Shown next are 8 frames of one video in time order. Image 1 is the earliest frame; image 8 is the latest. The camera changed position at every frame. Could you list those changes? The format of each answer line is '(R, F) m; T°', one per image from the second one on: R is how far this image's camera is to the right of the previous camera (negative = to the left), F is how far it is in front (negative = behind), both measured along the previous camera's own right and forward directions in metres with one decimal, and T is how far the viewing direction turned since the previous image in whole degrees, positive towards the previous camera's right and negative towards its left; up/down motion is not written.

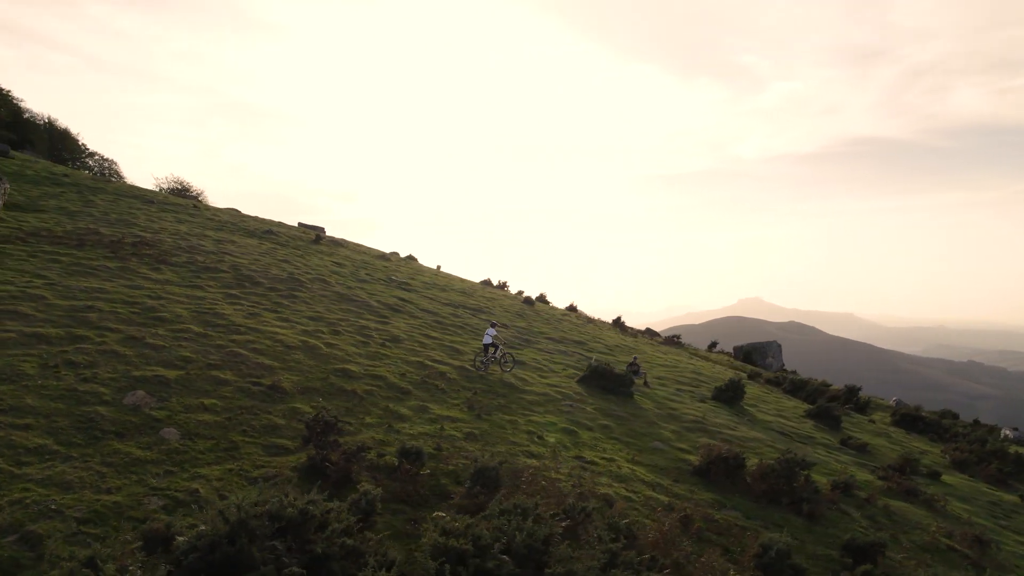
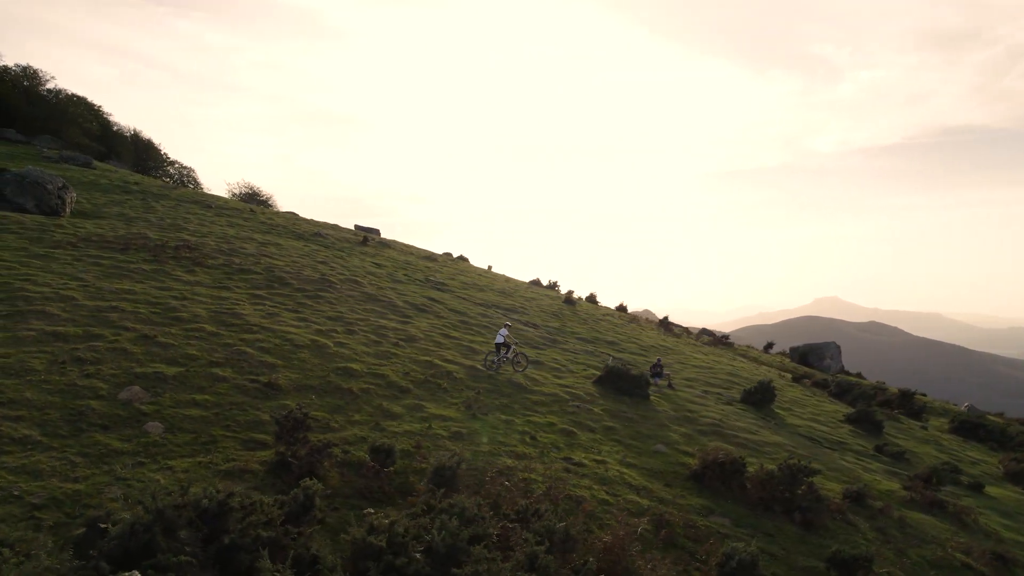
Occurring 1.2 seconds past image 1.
(+1.8, +0.1) m; -6°
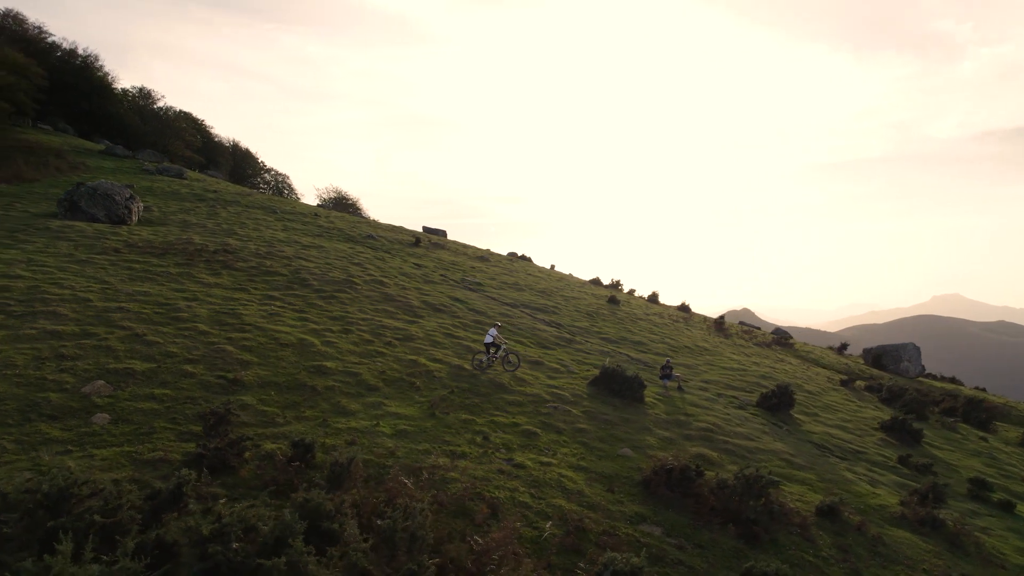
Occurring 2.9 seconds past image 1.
(+3.3, +0.2) m; -8°
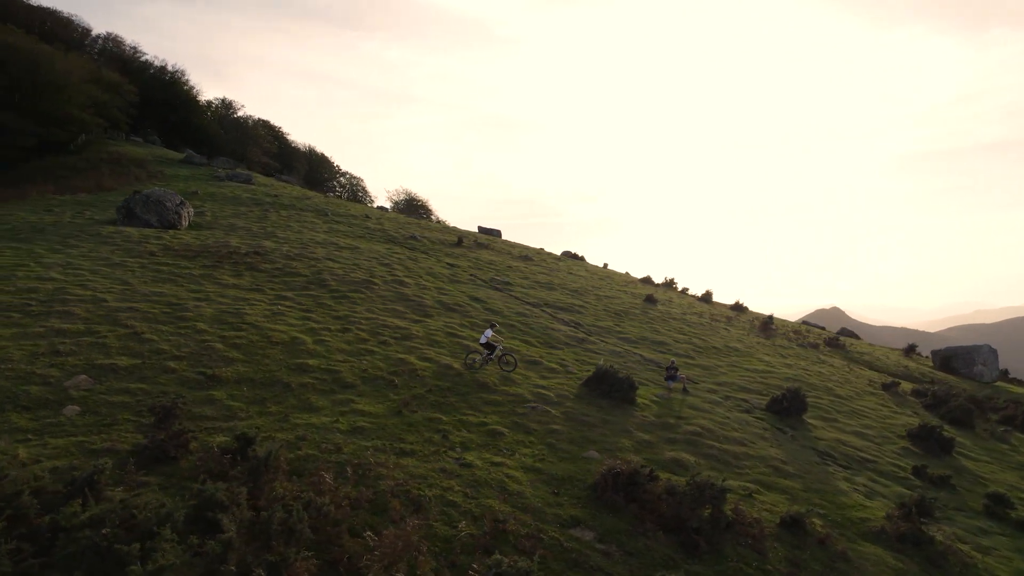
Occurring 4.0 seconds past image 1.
(+2.8, +0.2) m; -7°
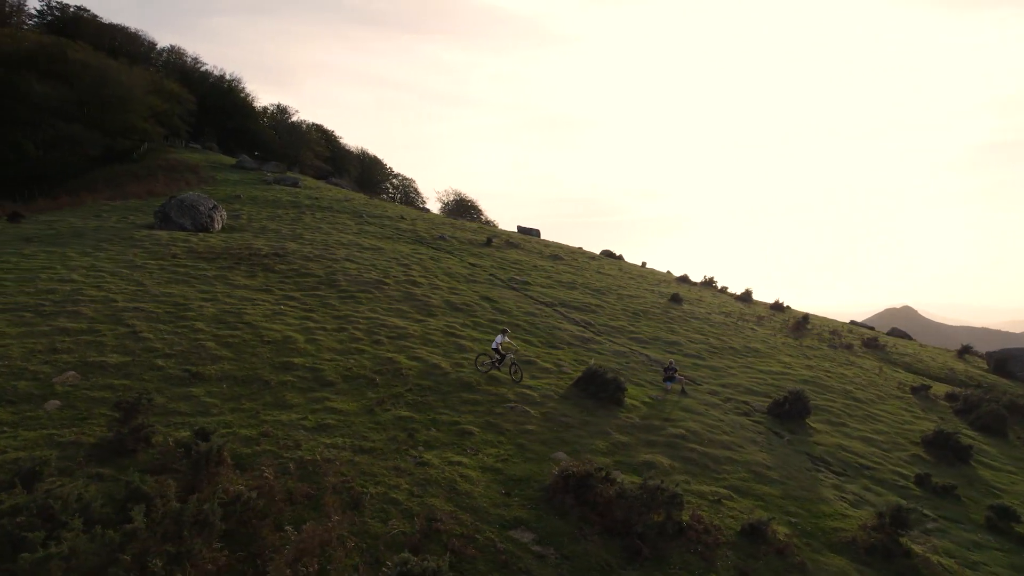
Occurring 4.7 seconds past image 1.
(+2.2, +0.1) m; -5°
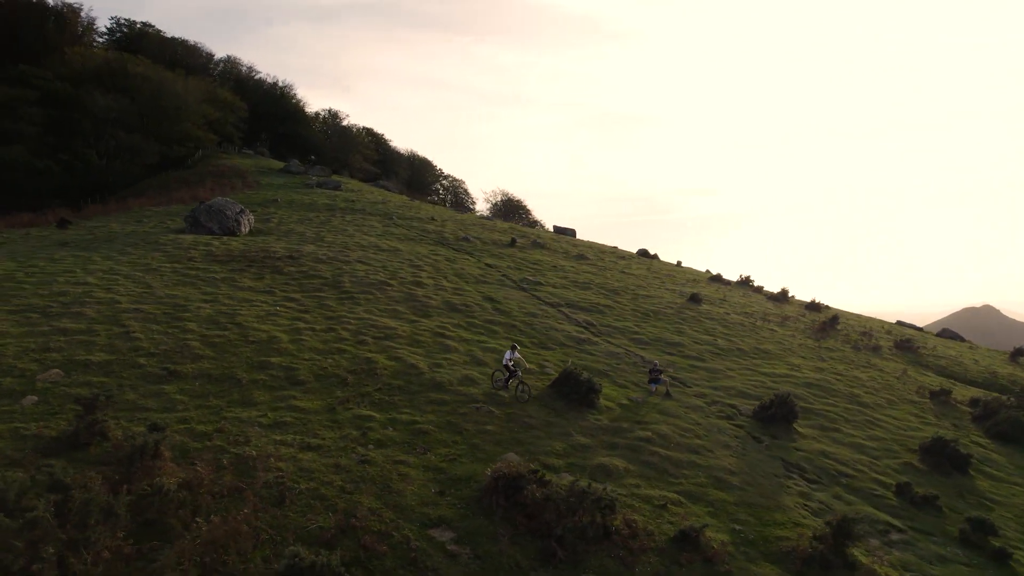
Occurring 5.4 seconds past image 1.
(+2.7, 0.0) m; -5°
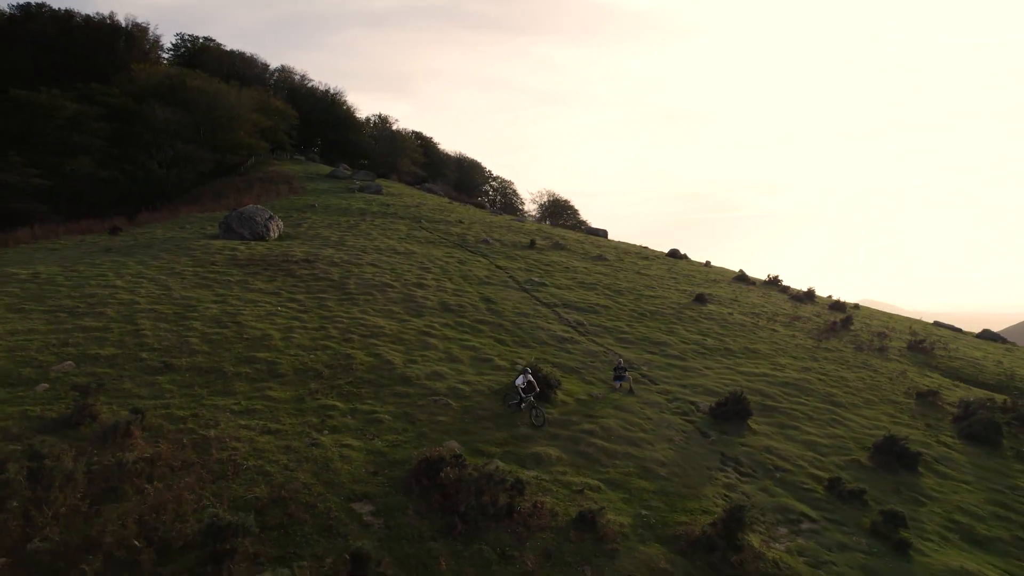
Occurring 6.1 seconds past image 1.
(+3.2, -1.4) m; -5°
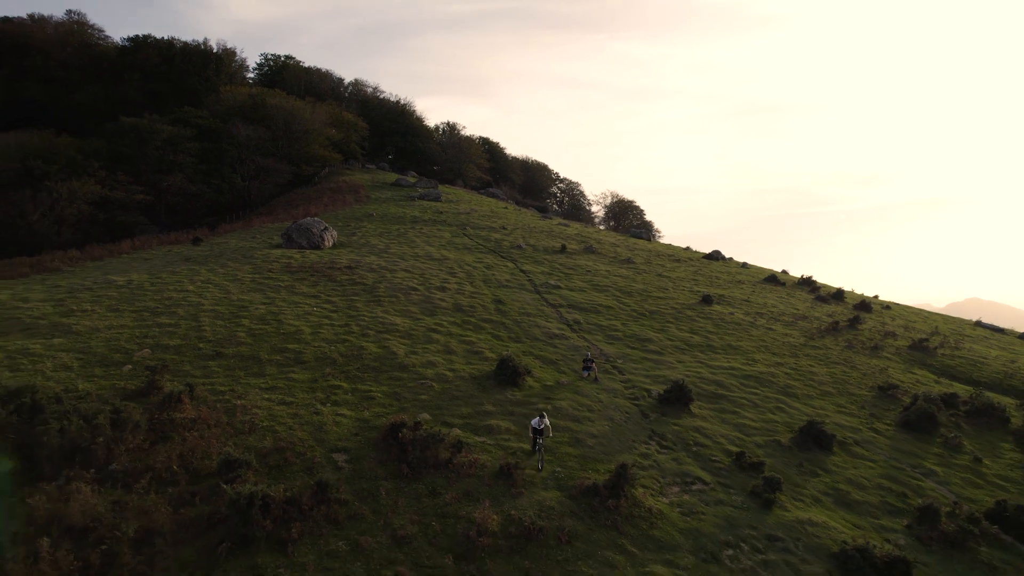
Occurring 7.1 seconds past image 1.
(+4.1, -4.3) m; -7°
